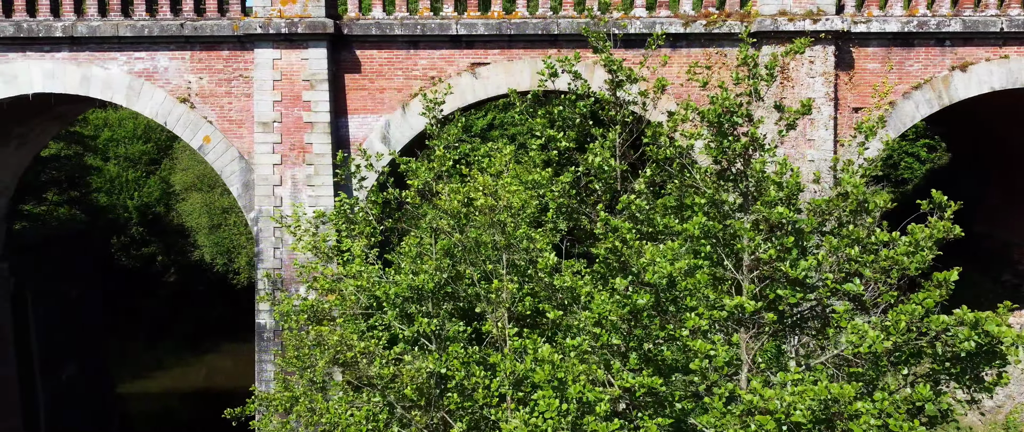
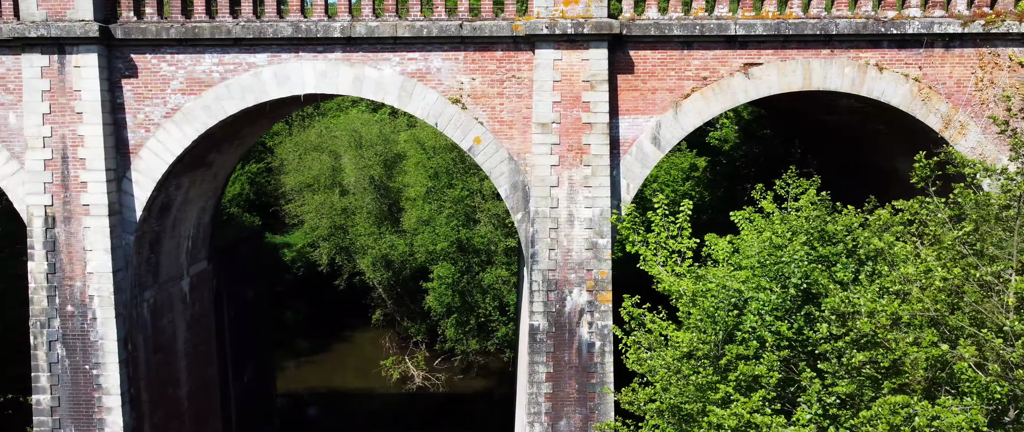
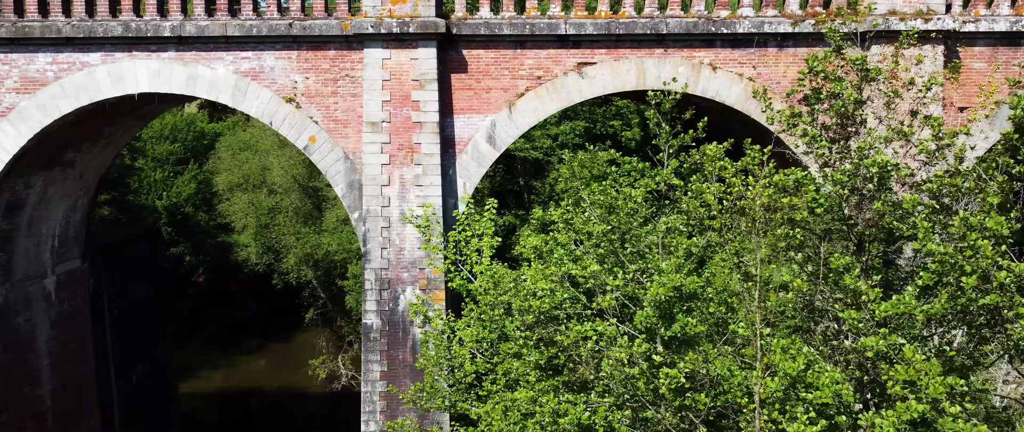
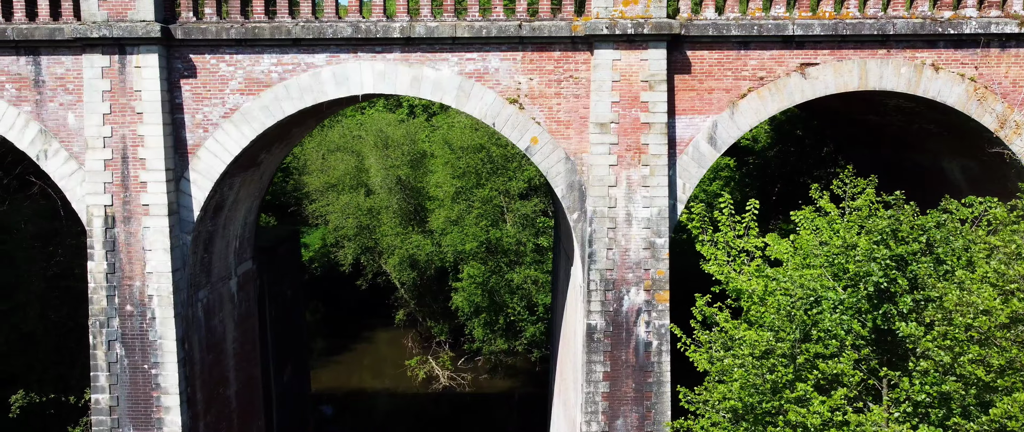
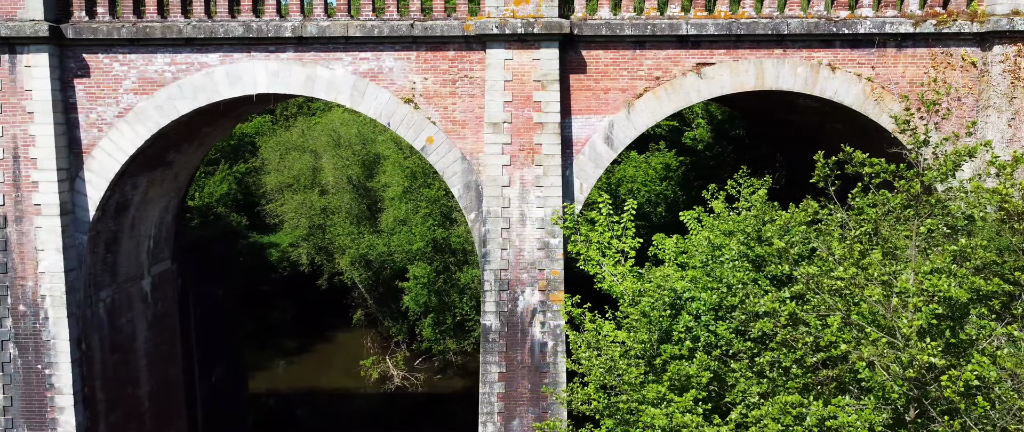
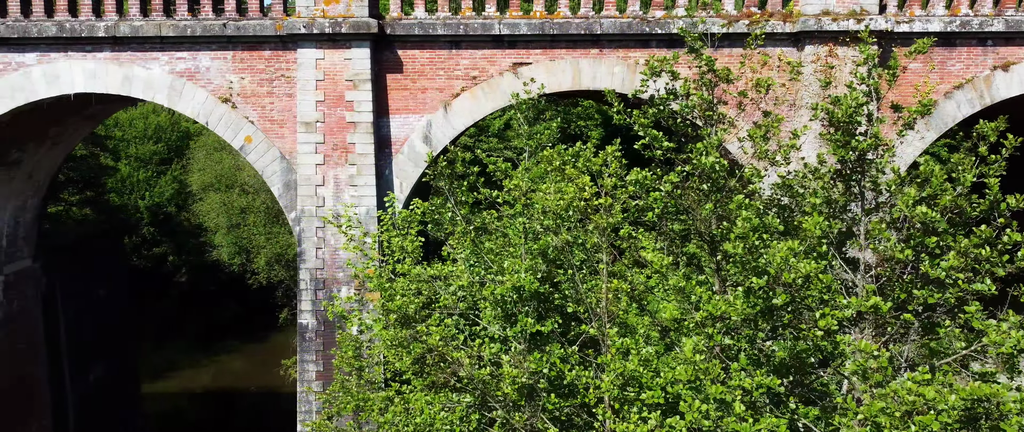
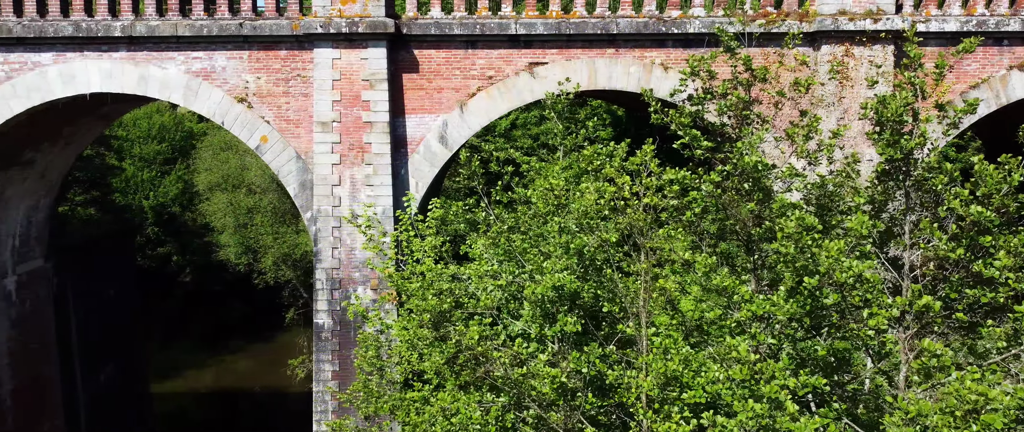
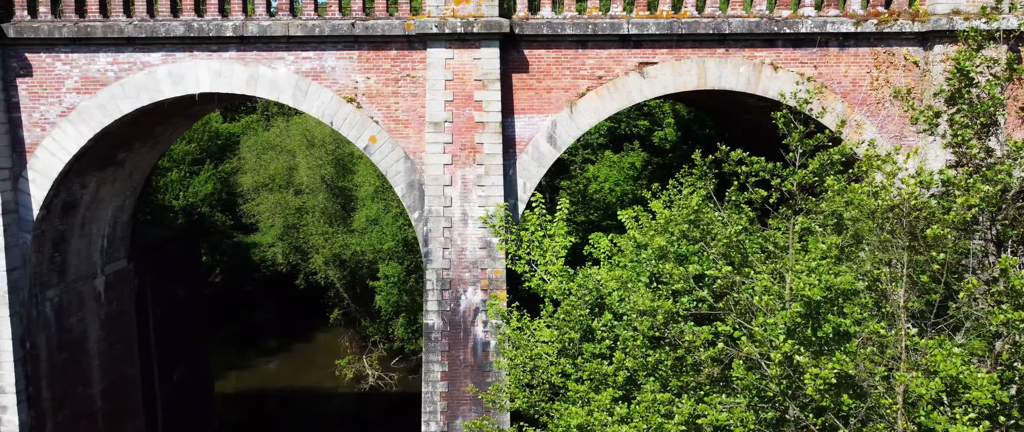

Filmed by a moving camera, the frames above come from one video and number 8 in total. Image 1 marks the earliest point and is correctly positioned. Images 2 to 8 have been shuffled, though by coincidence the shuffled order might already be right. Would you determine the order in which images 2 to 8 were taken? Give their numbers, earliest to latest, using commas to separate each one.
6, 7, 3, 8, 5, 2, 4
